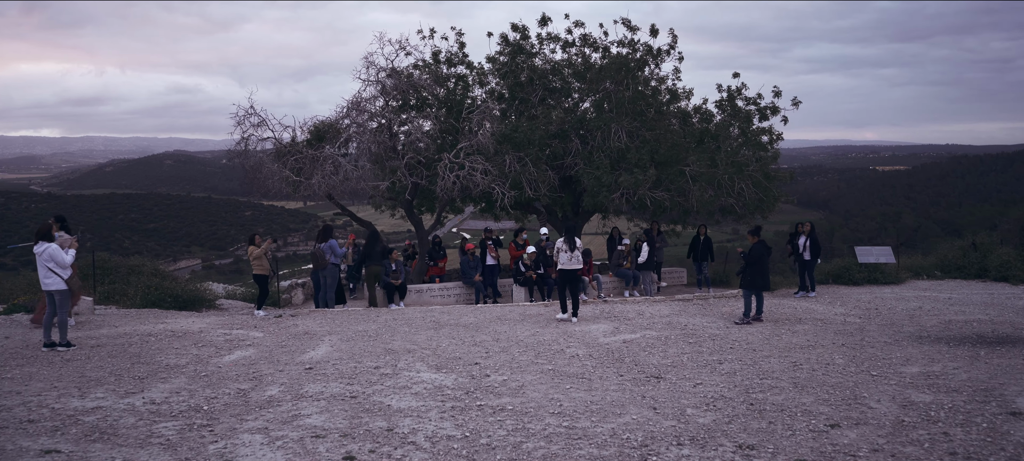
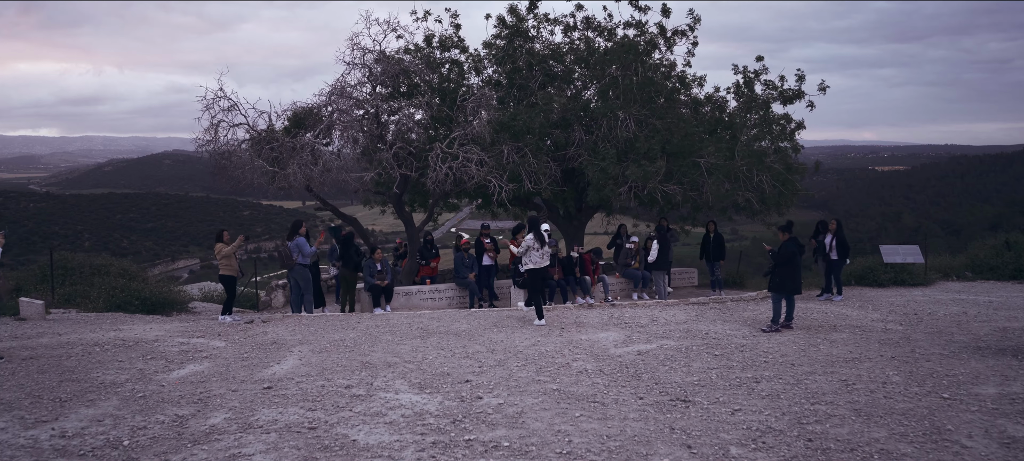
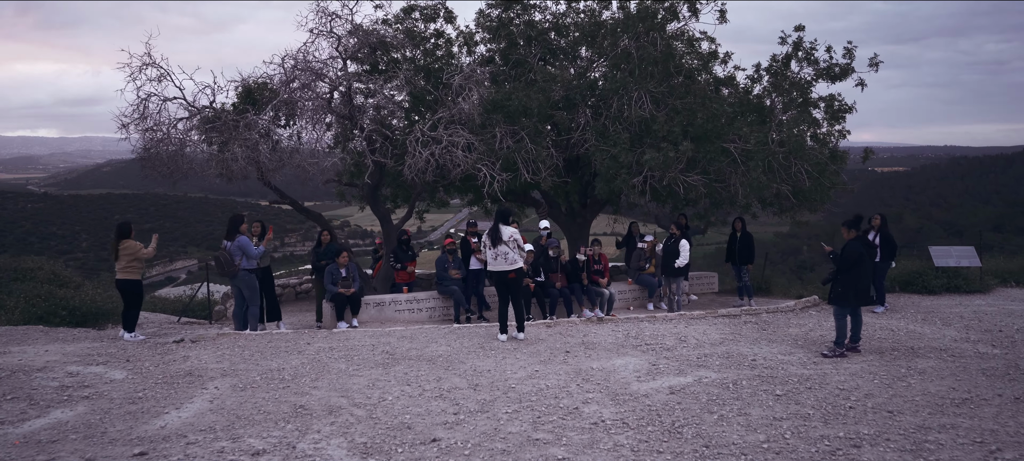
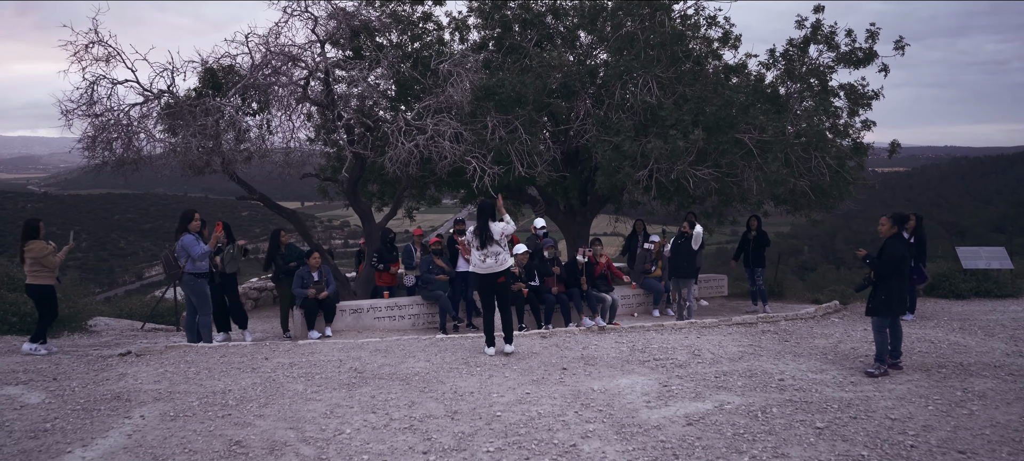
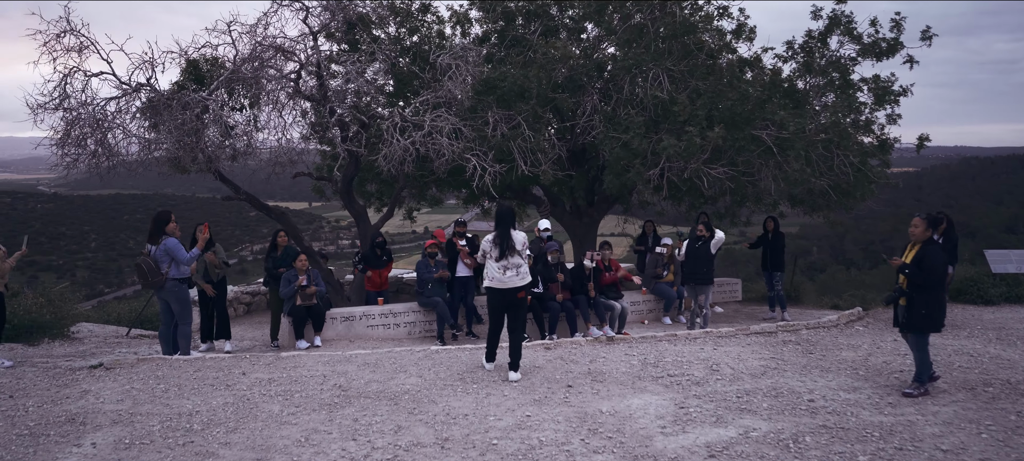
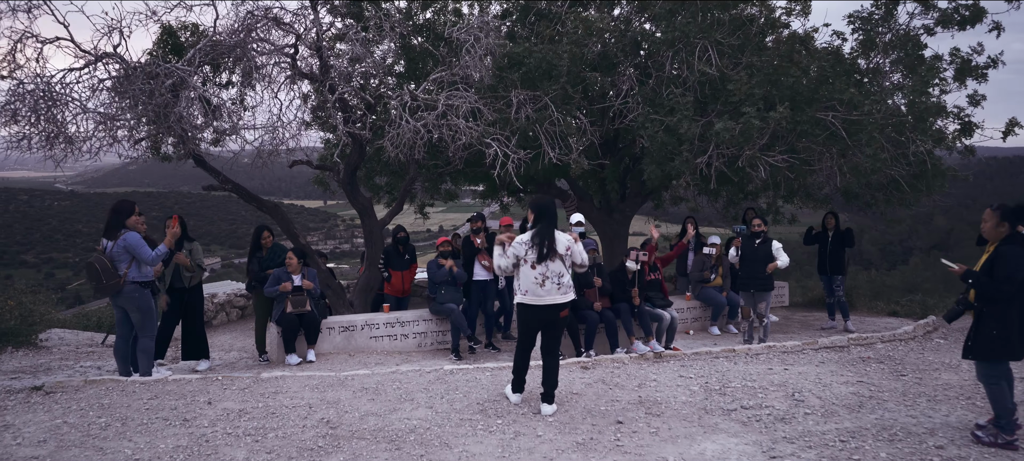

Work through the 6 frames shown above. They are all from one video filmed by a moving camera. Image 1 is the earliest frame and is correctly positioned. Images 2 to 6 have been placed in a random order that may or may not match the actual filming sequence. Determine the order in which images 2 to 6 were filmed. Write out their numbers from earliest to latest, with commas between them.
2, 3, 4, 5, 6
